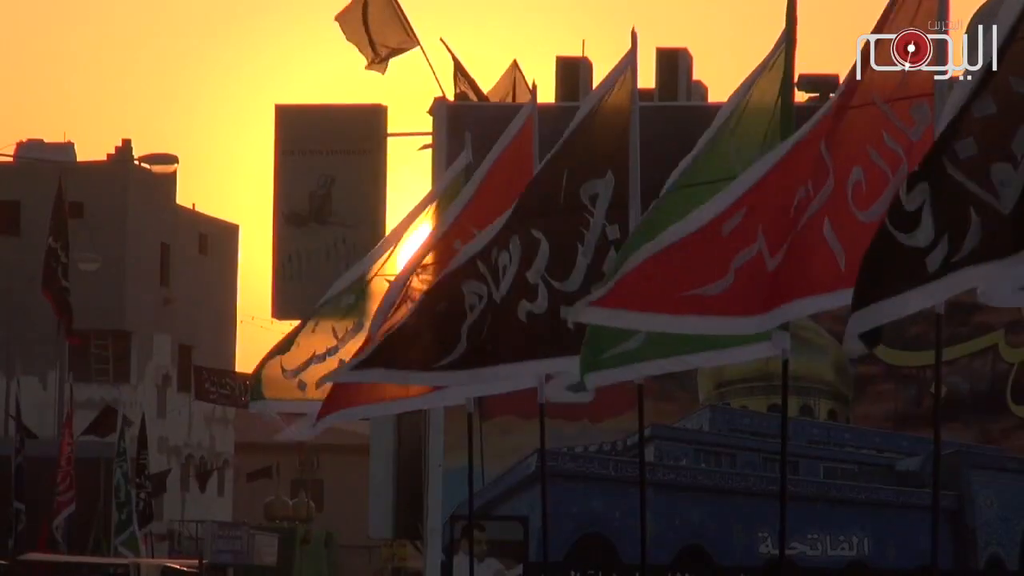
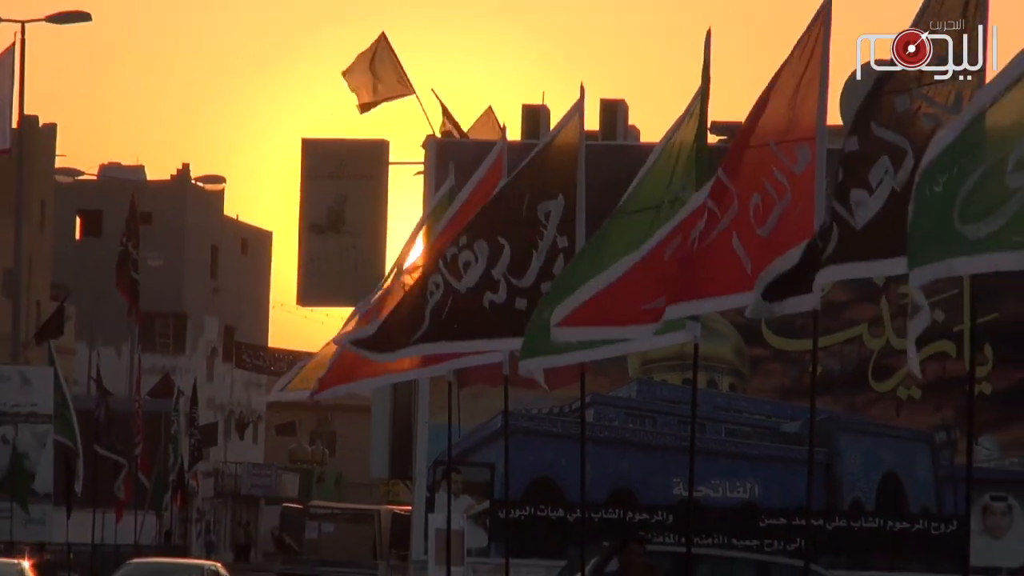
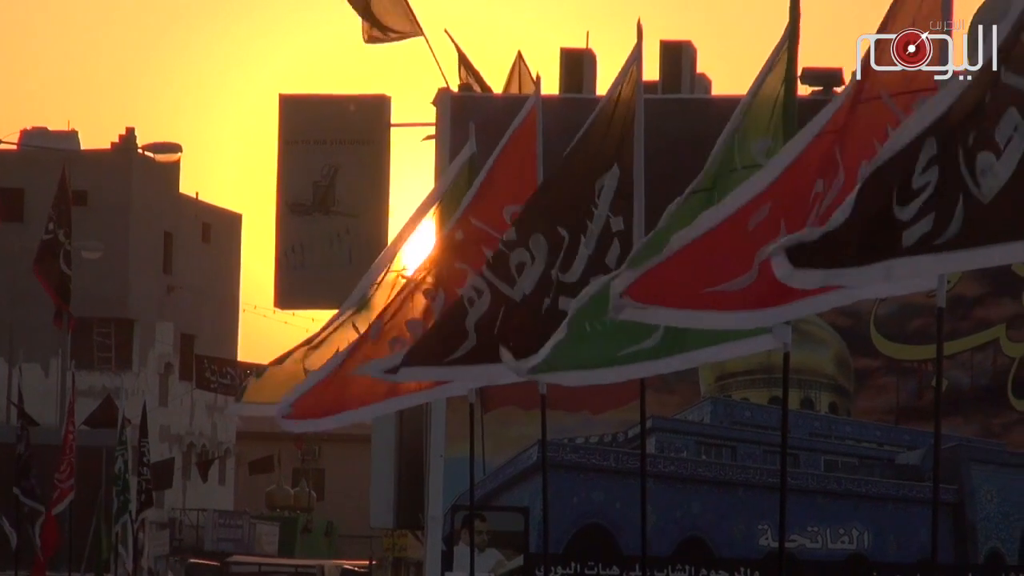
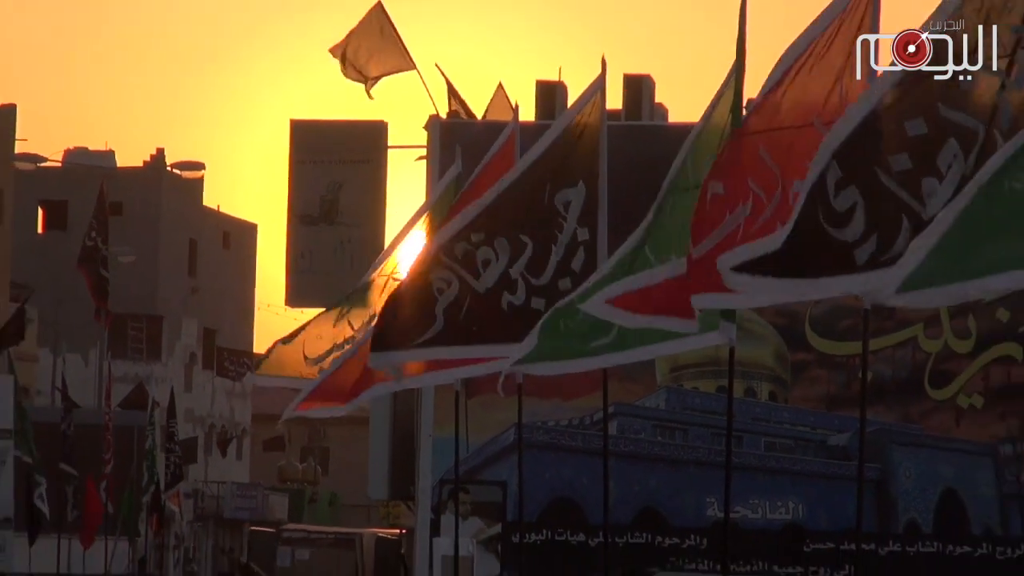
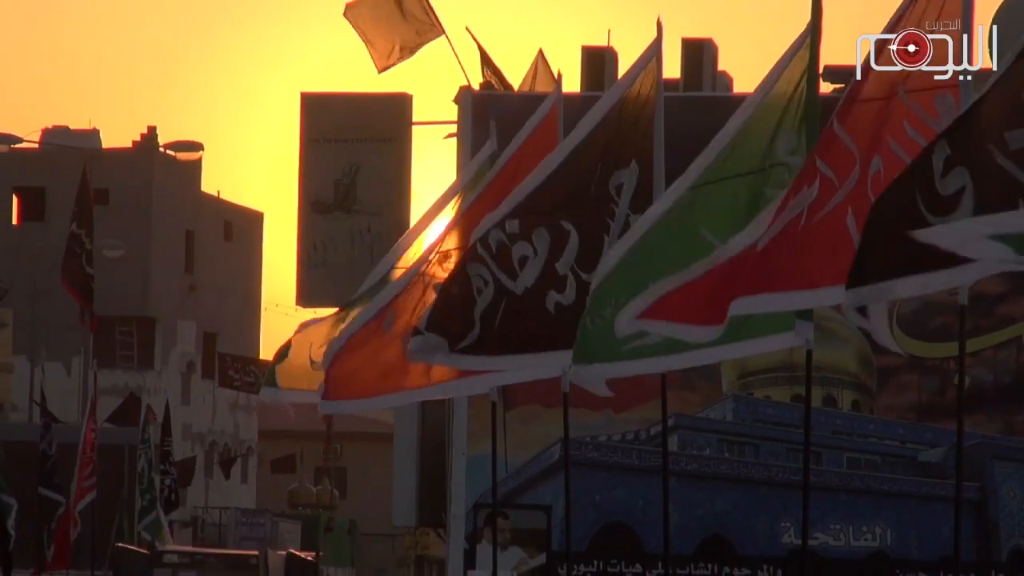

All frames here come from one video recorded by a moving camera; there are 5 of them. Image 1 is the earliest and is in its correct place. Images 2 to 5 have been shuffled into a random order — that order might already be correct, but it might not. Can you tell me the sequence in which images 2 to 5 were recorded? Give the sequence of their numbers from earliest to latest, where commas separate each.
5, 3, 4, 2
